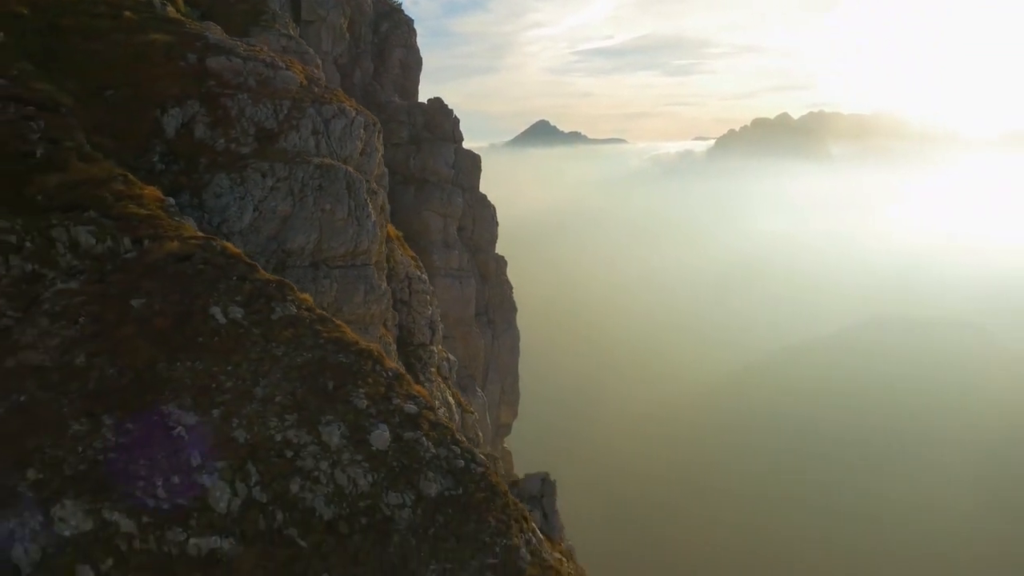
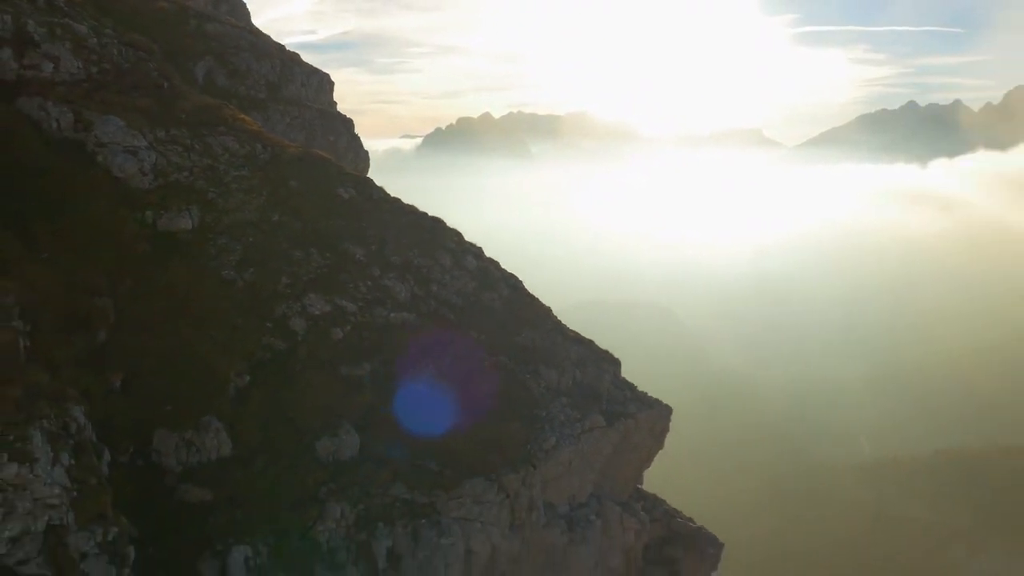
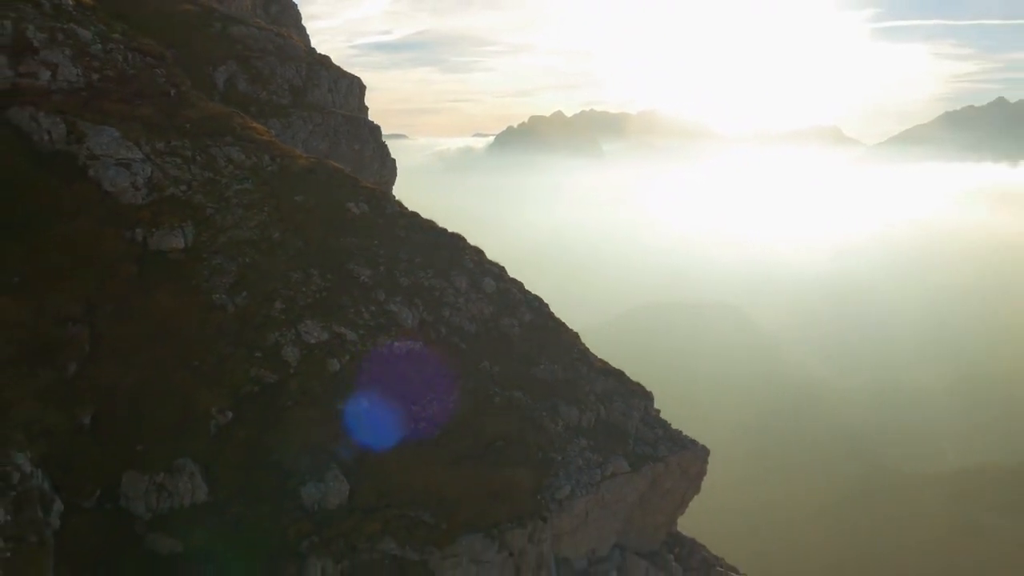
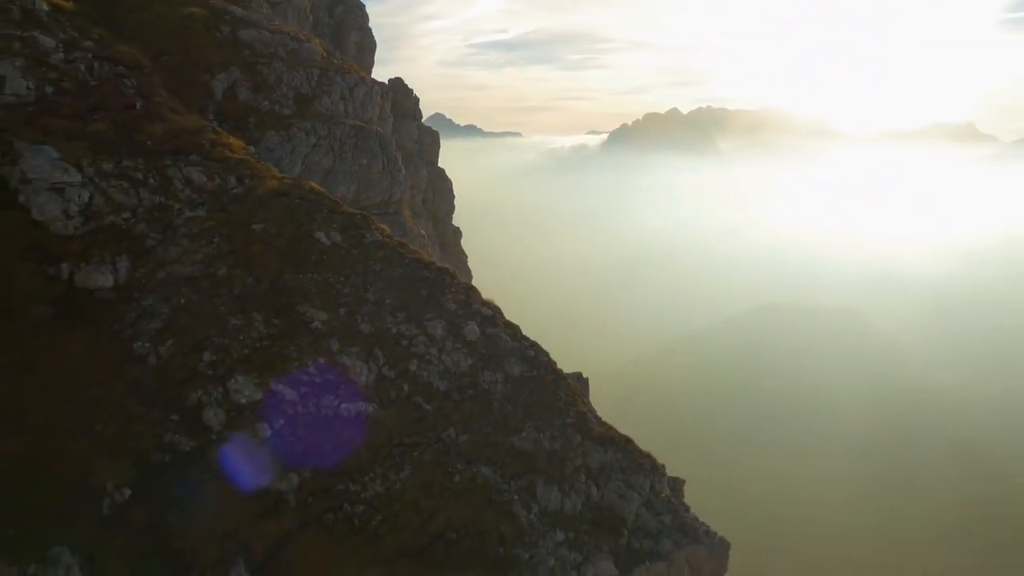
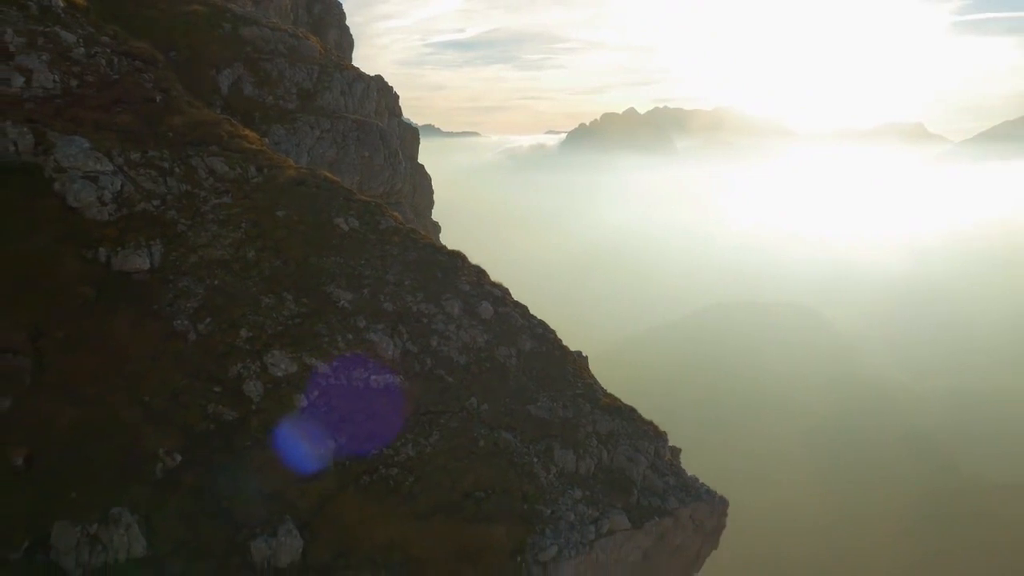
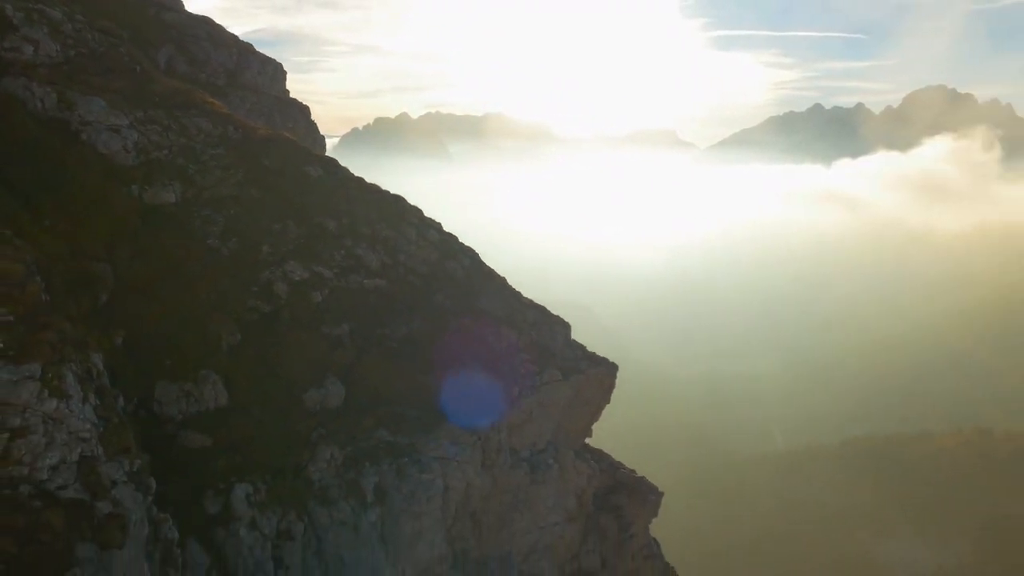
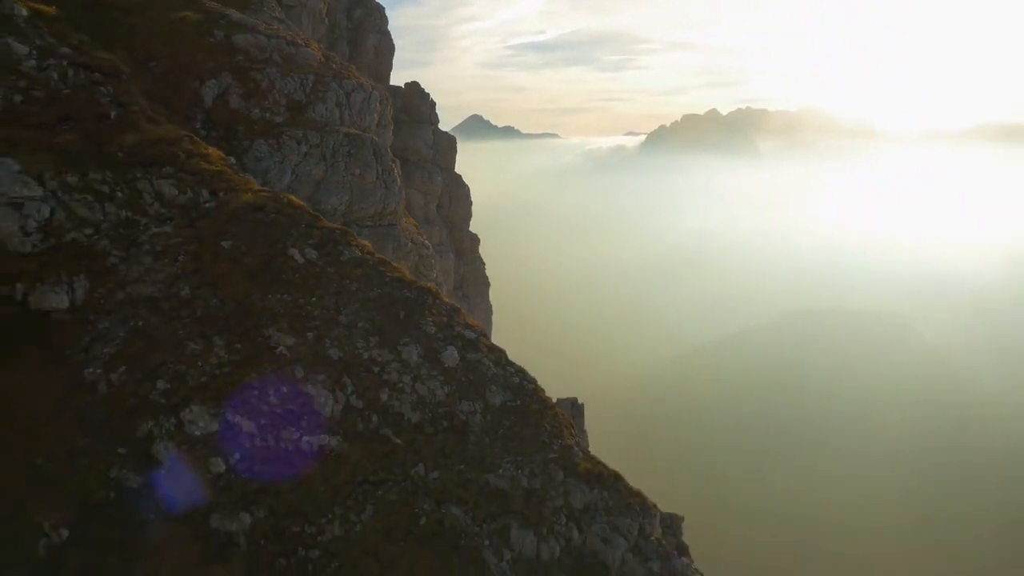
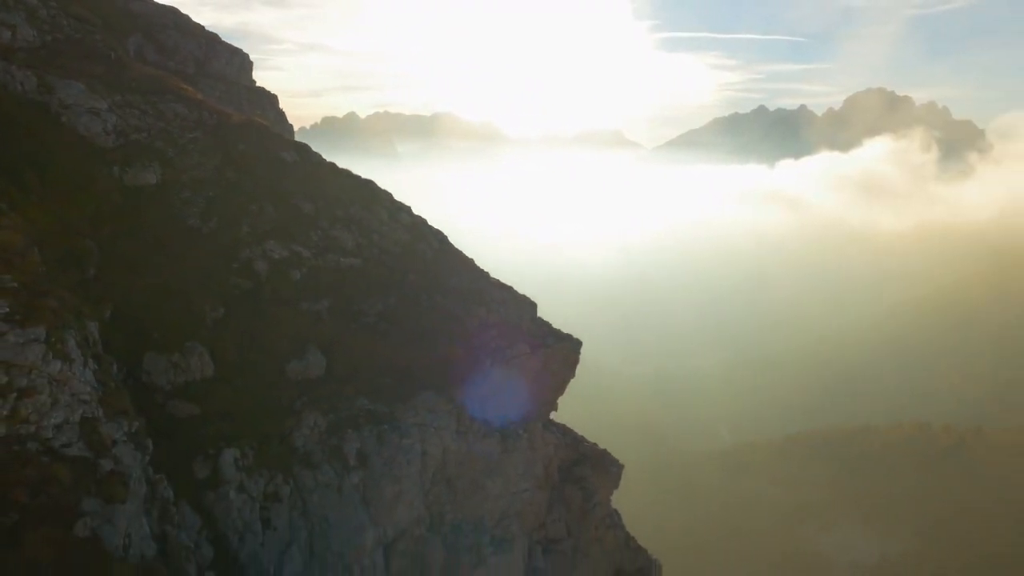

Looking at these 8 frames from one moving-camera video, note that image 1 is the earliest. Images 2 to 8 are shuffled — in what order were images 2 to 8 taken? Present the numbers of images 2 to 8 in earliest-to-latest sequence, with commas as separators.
7, 4, 5, 3, 2, 6, 8
